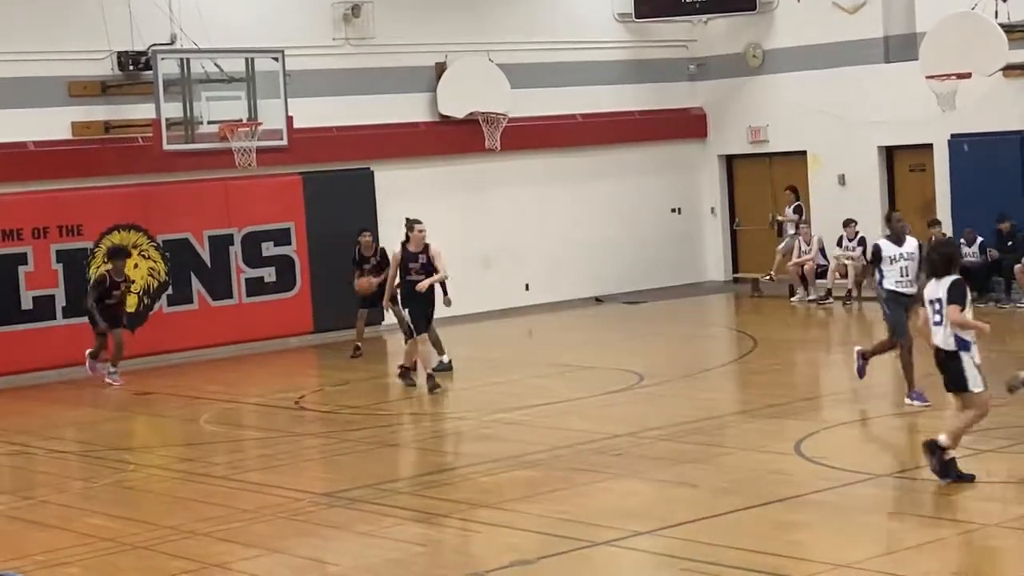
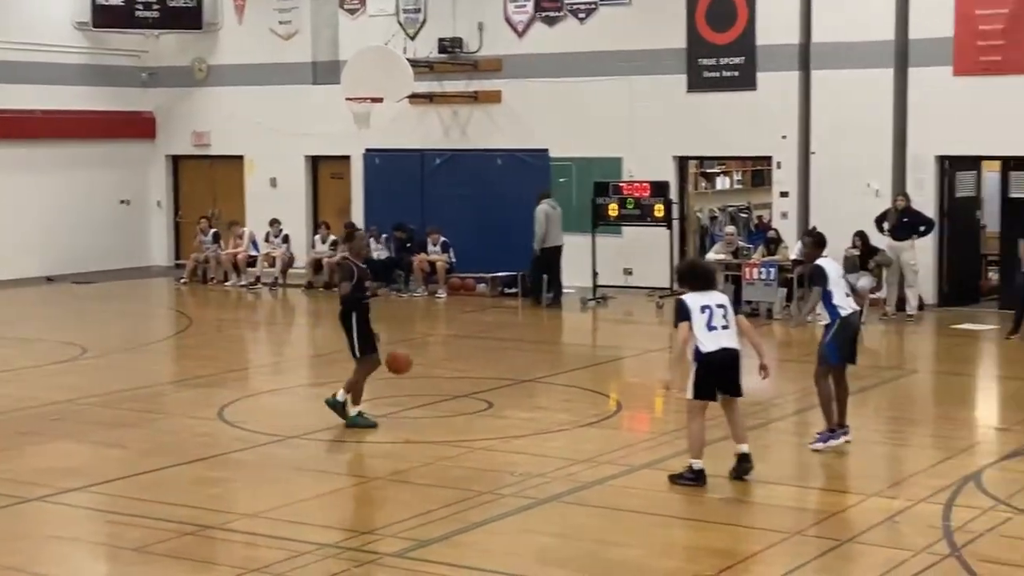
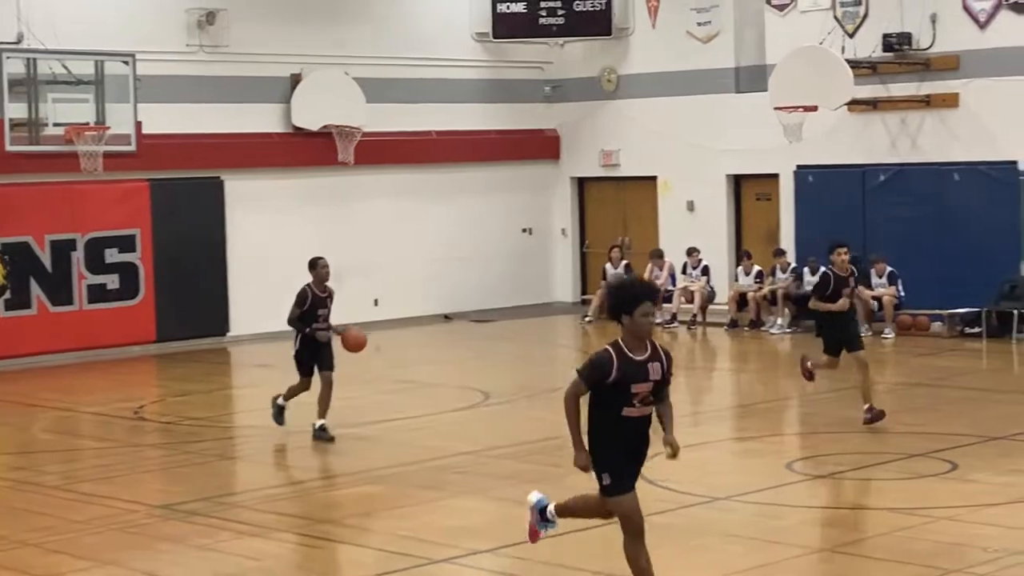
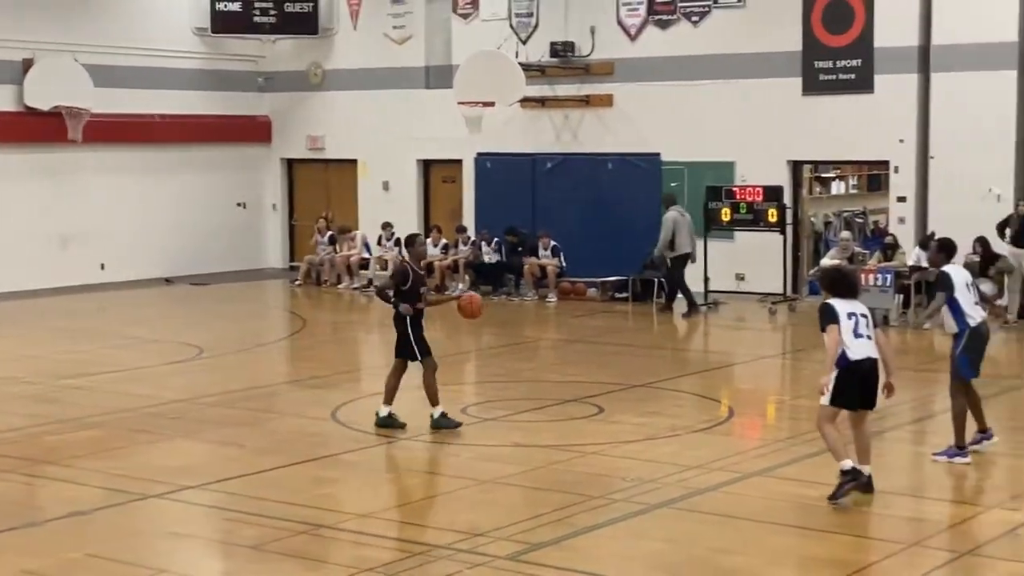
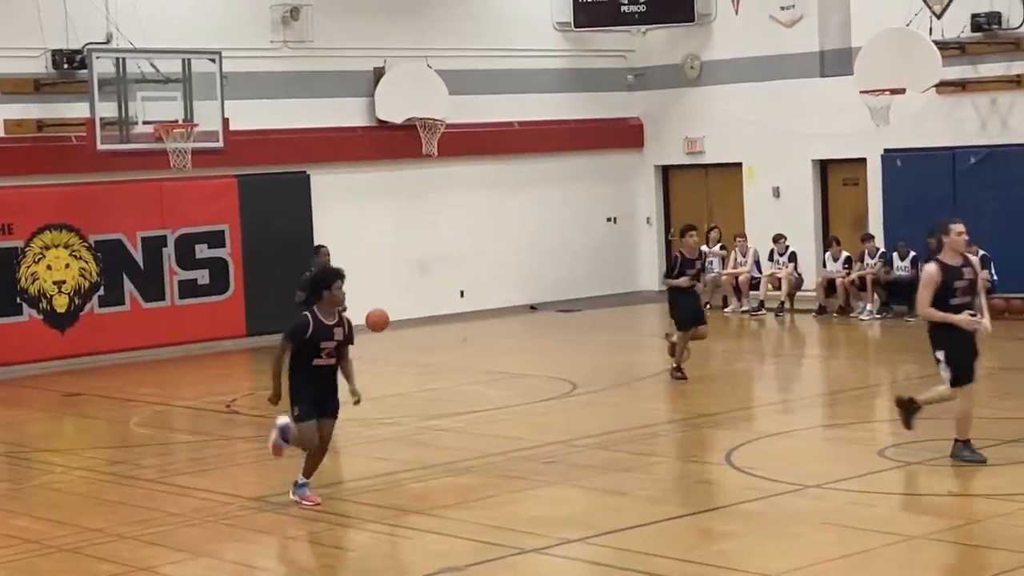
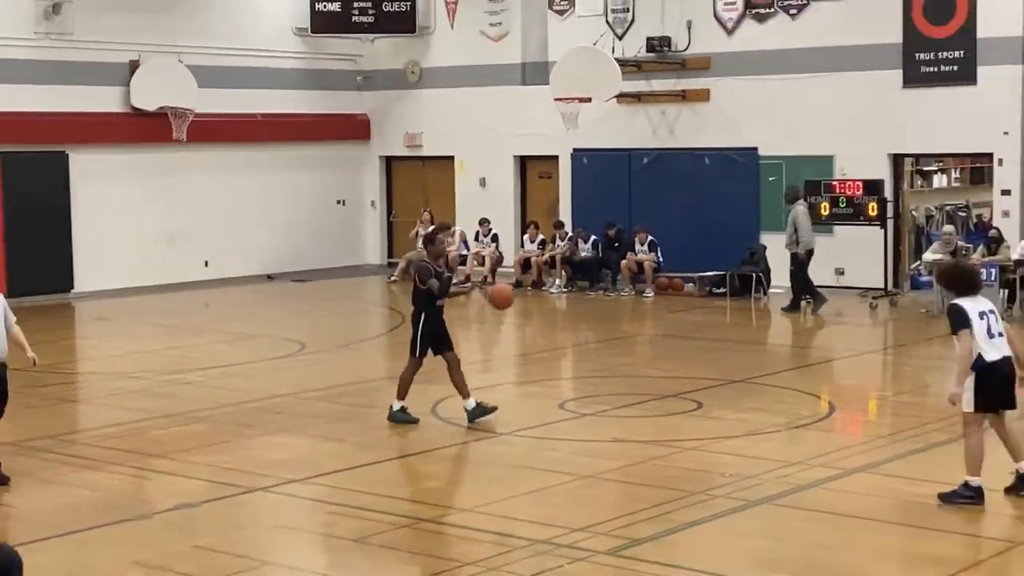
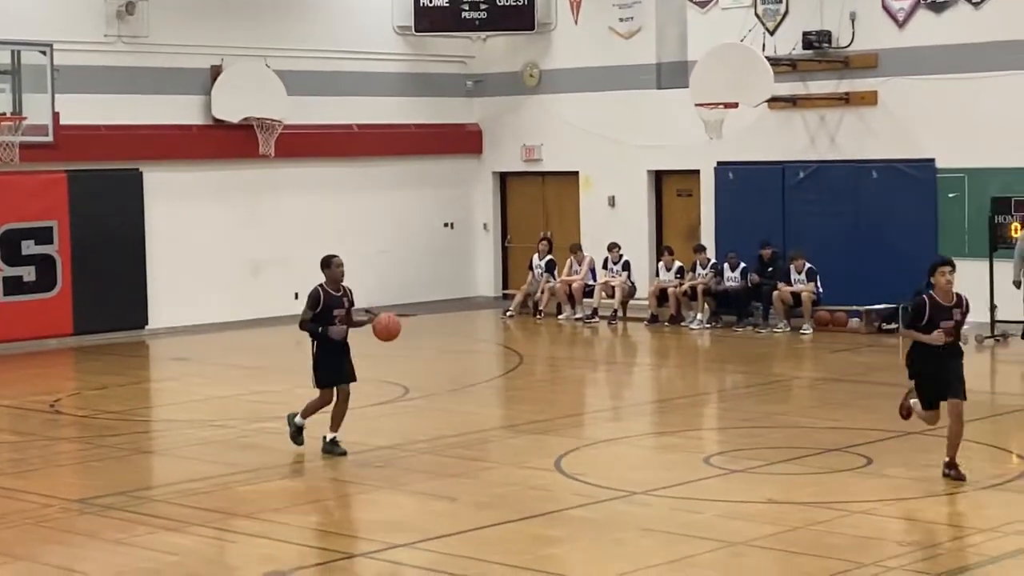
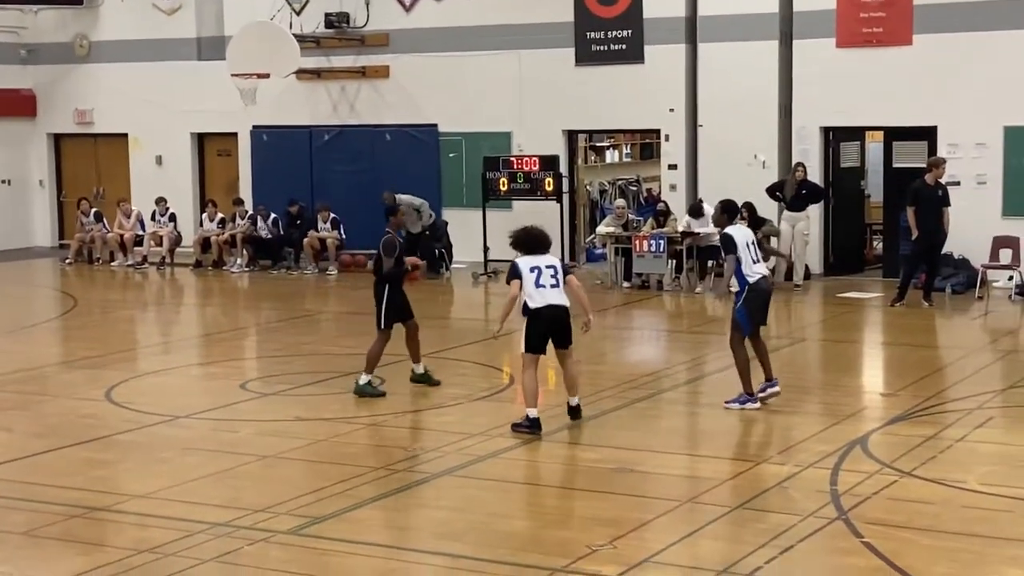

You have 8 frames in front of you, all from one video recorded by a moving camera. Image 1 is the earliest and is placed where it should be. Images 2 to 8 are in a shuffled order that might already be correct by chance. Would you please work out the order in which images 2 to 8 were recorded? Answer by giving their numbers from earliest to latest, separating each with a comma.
5, 3, 7, 6, 4, 2, 8
